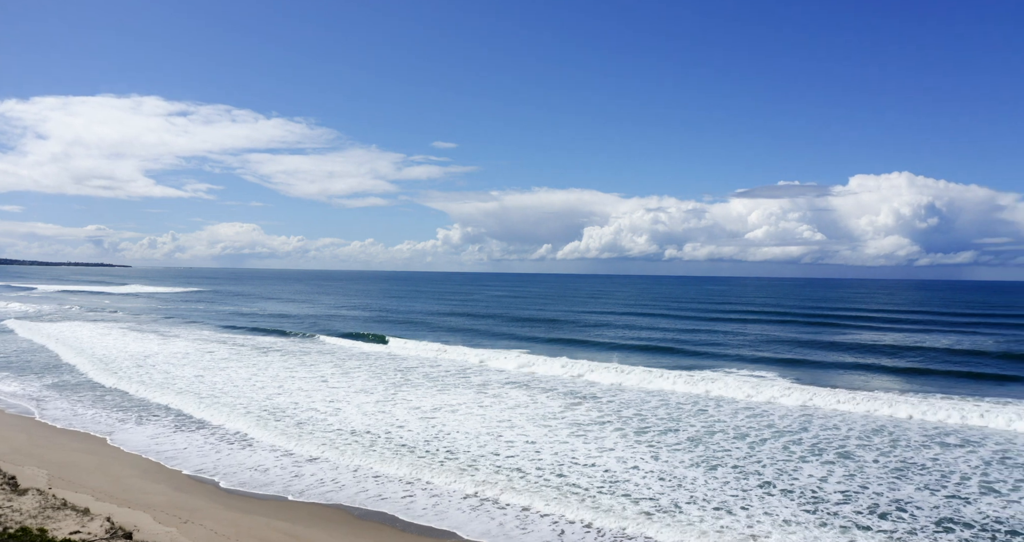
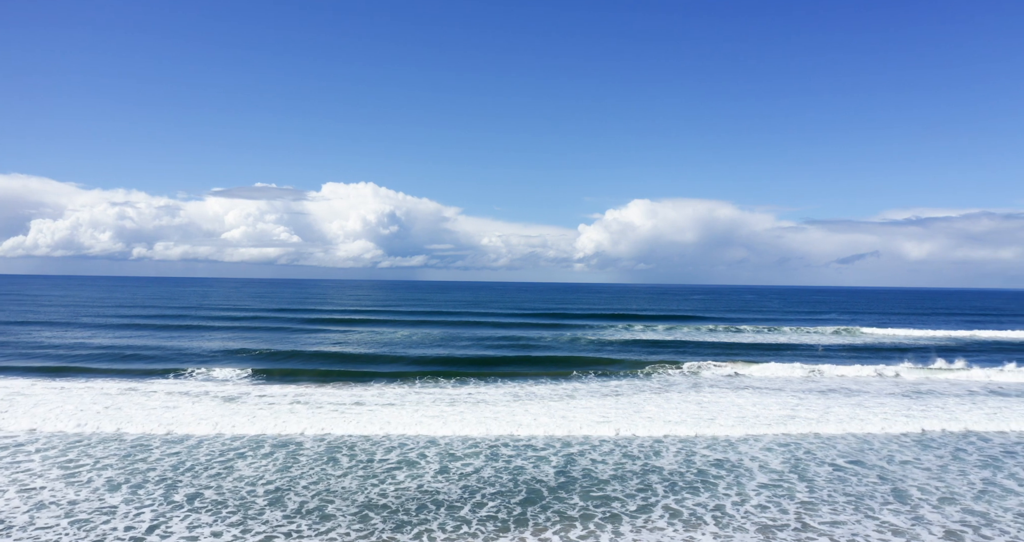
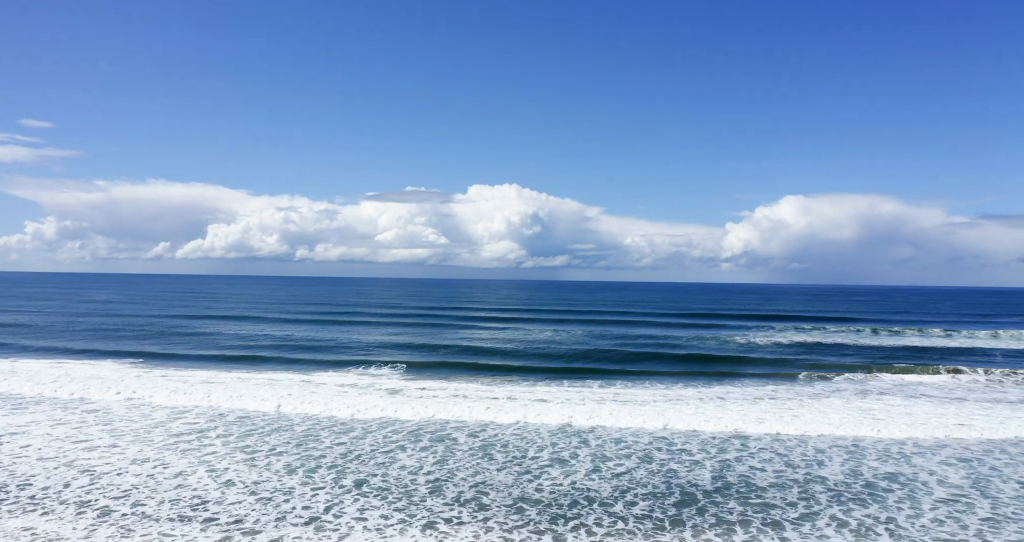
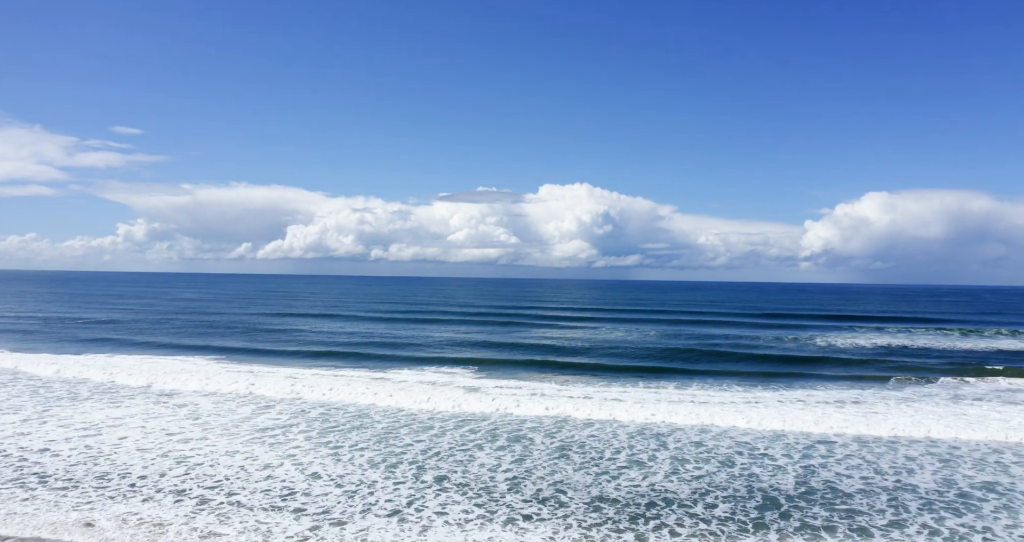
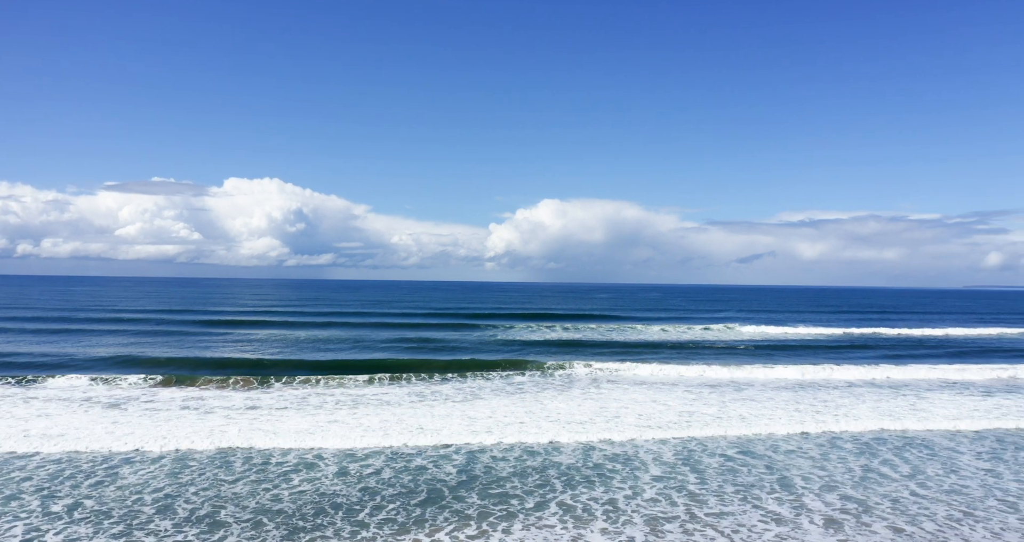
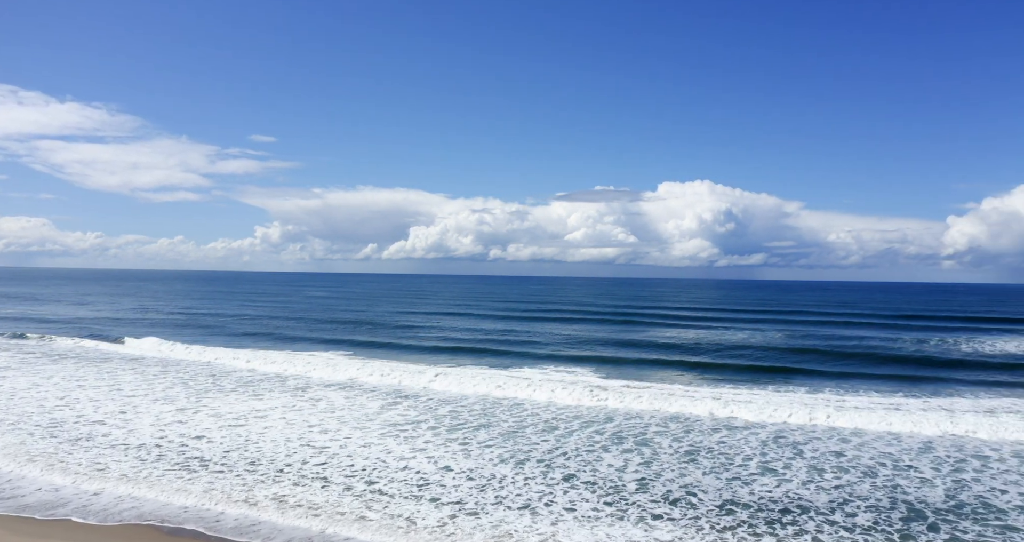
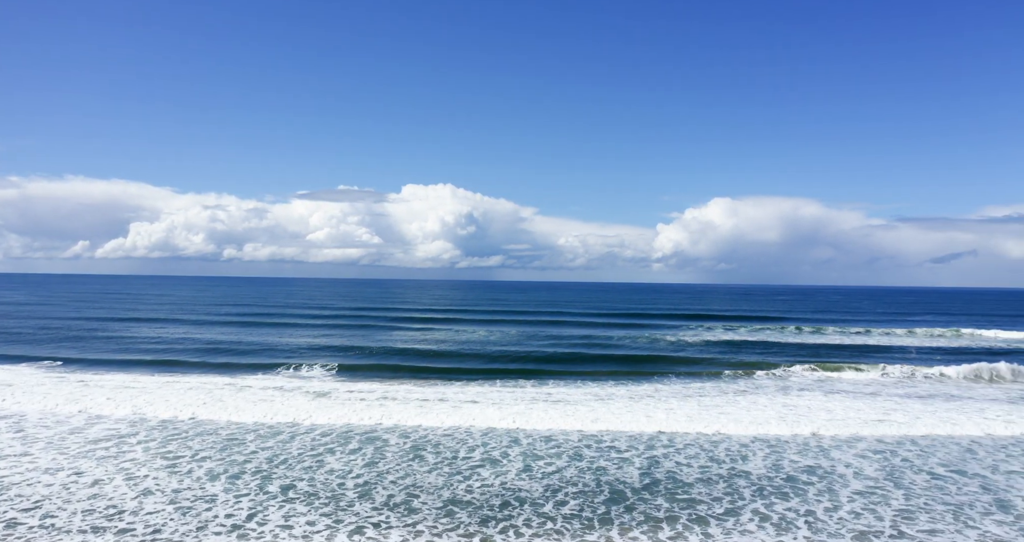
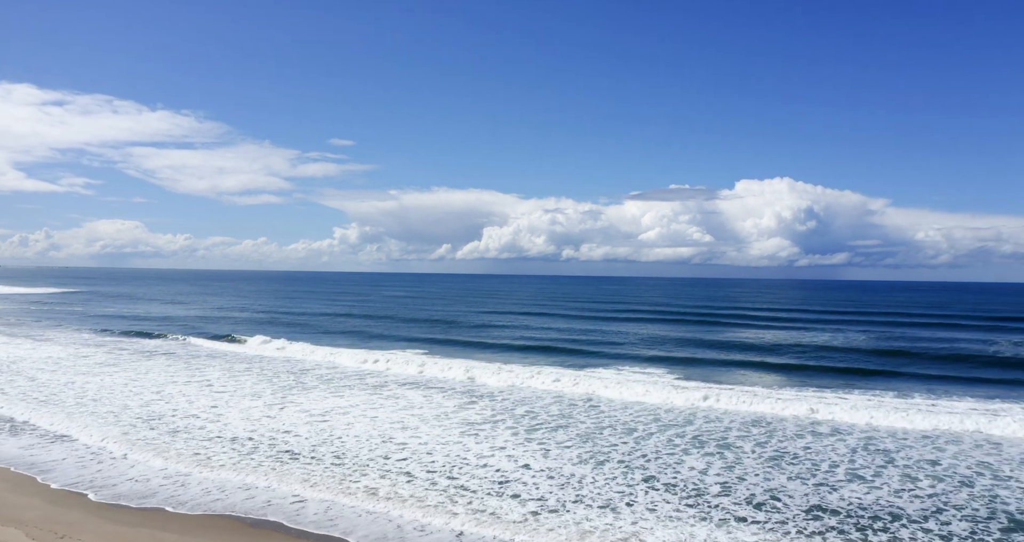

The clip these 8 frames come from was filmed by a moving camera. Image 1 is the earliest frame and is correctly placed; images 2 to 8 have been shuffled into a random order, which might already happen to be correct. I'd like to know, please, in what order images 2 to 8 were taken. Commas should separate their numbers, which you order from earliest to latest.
8, 6, 4, 3, 7, 2, 5
